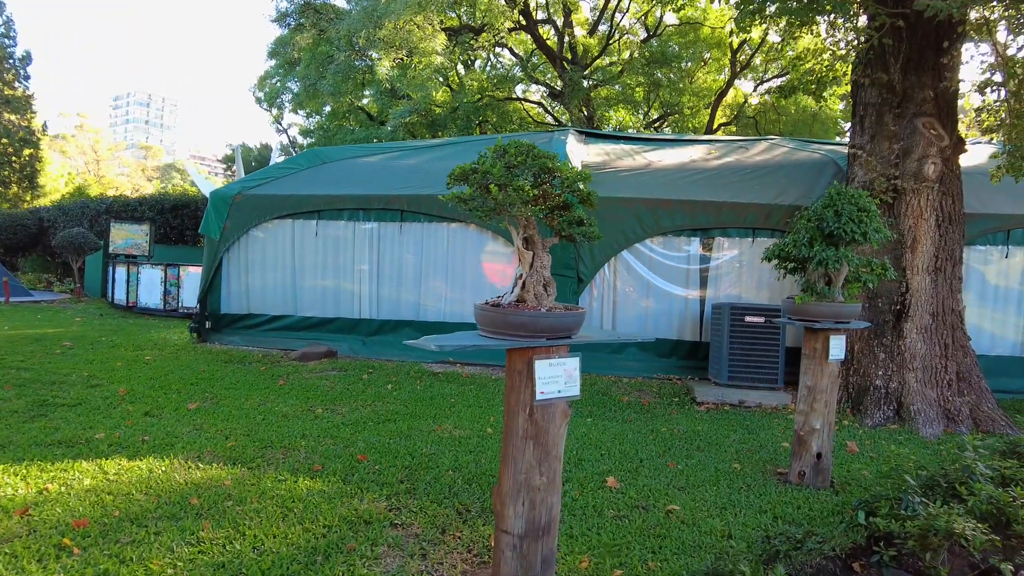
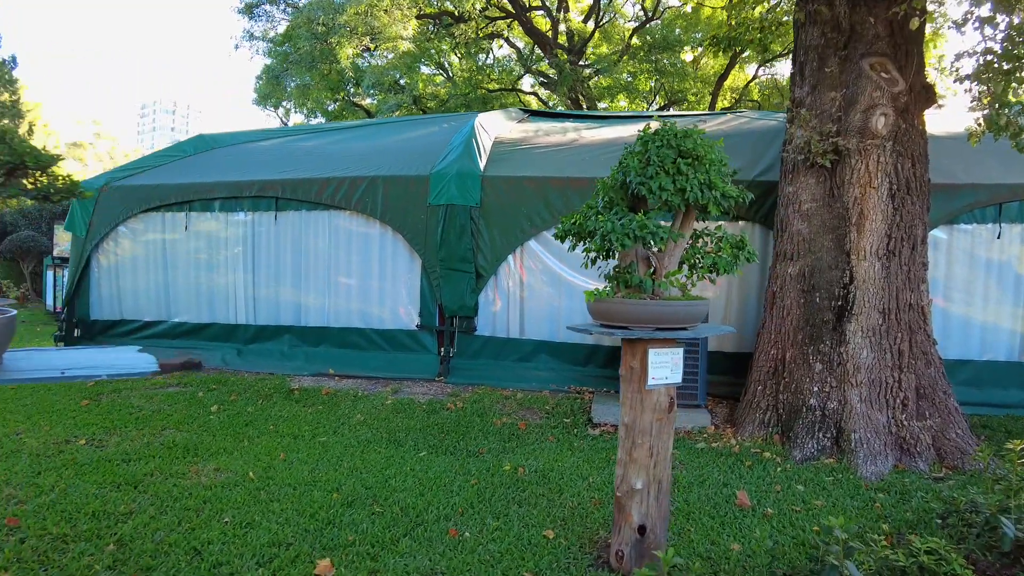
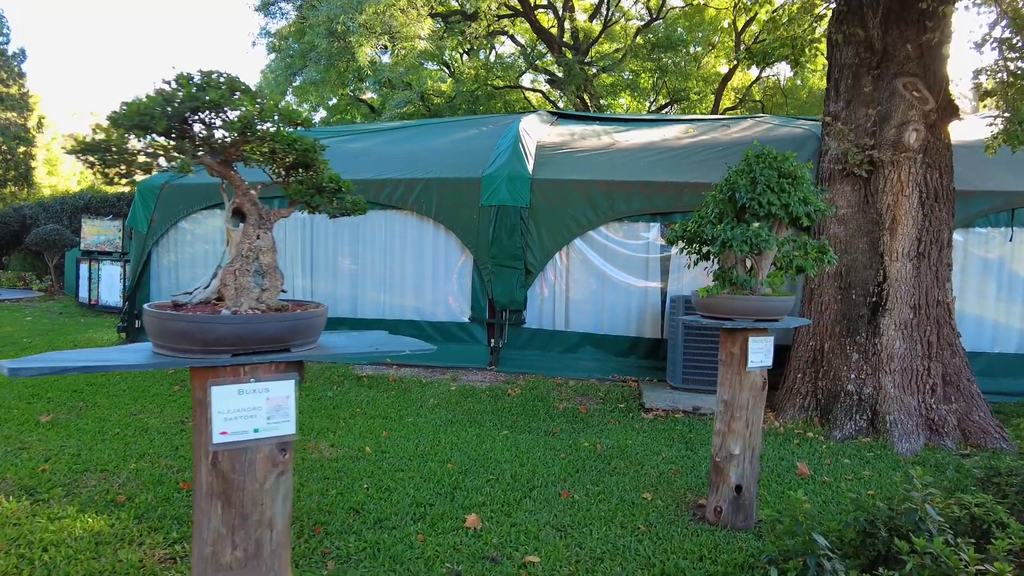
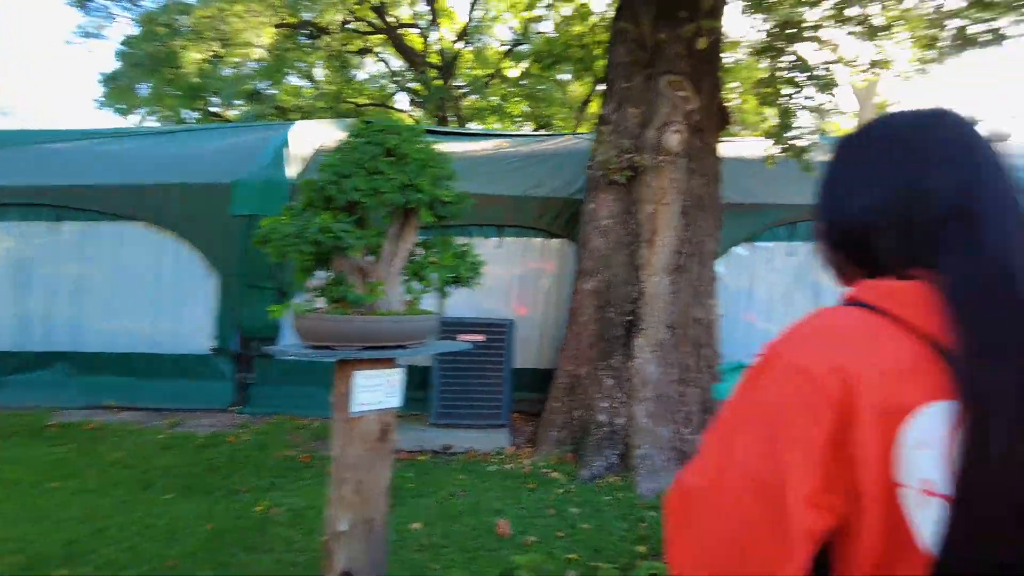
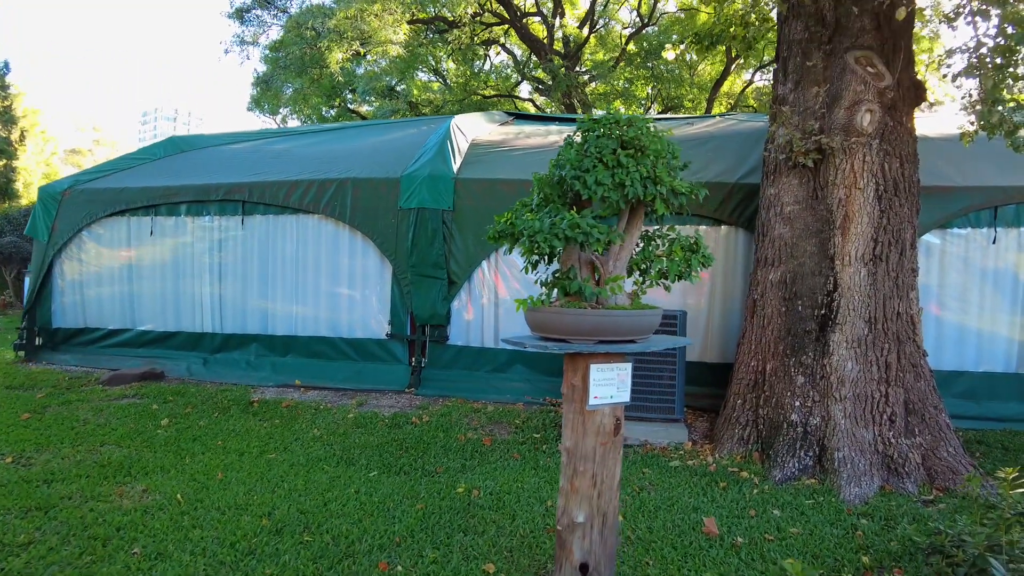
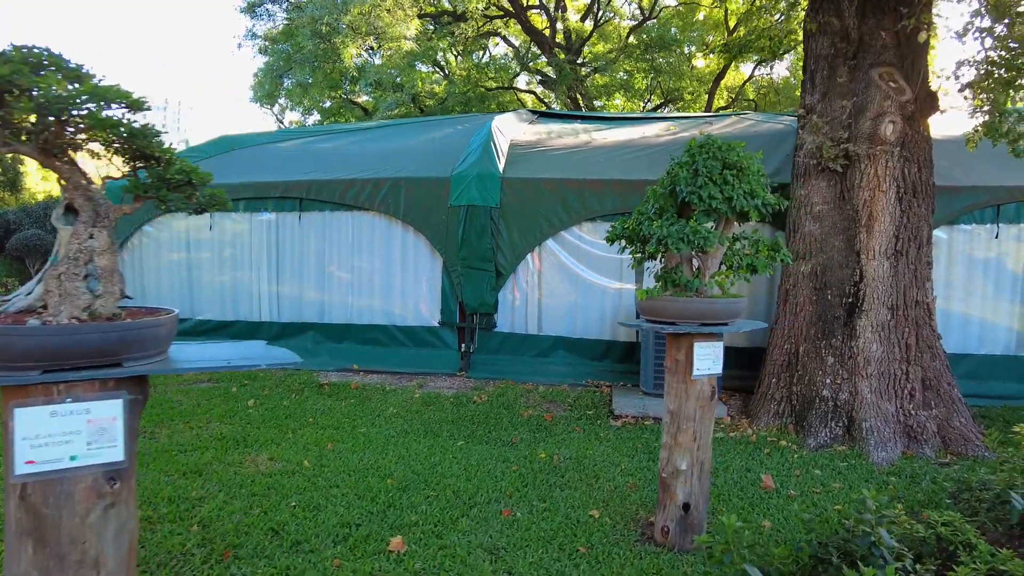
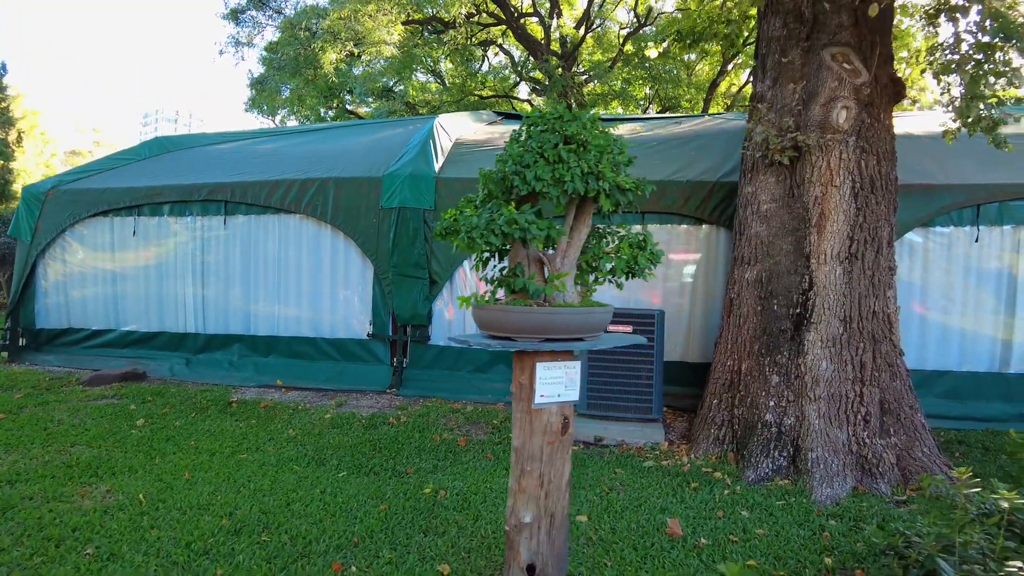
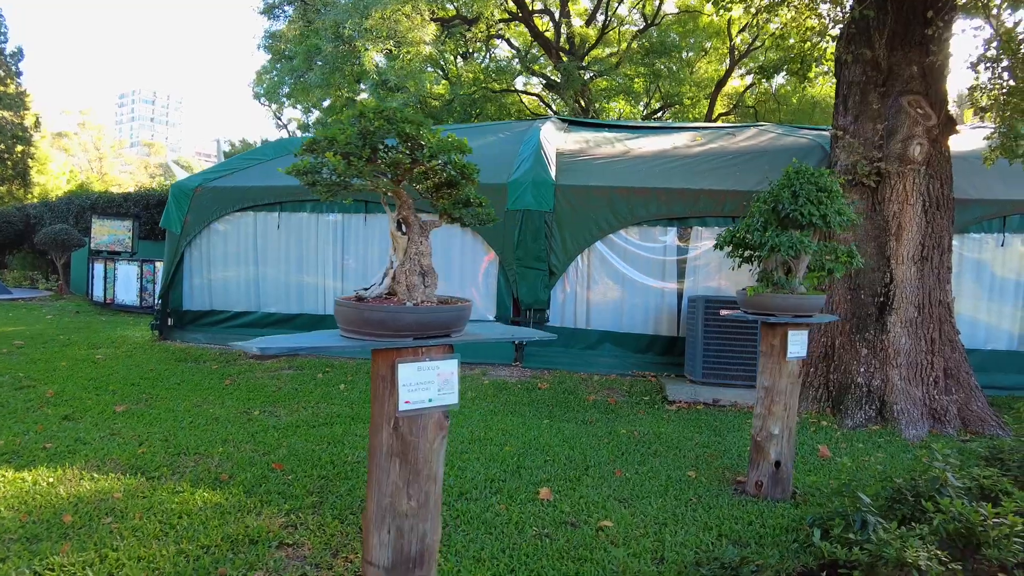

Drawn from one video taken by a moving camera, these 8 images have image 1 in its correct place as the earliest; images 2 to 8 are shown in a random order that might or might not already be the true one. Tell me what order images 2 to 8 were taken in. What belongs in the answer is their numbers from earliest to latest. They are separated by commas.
8, 3, 6, 2, 5, 7, 4
